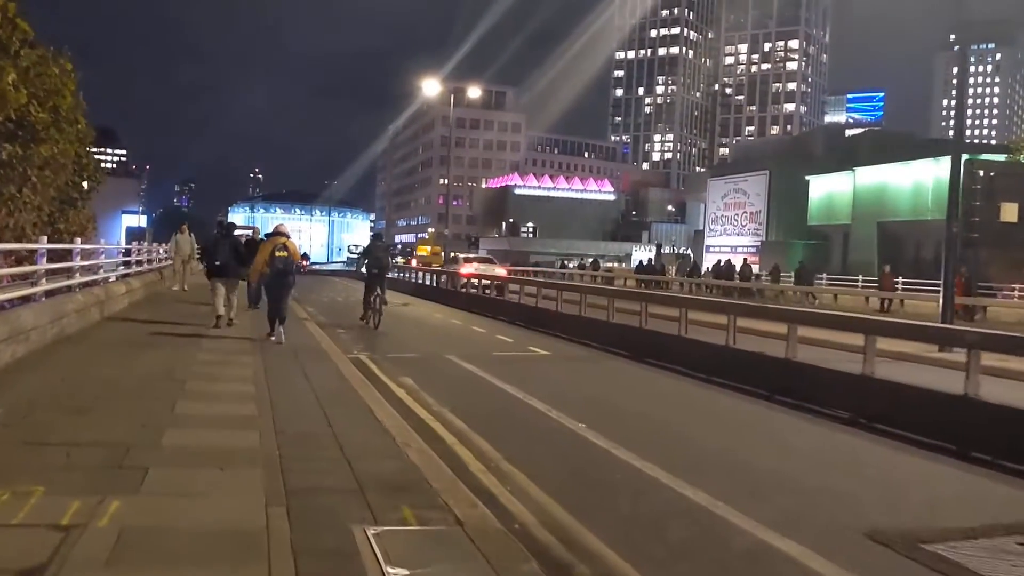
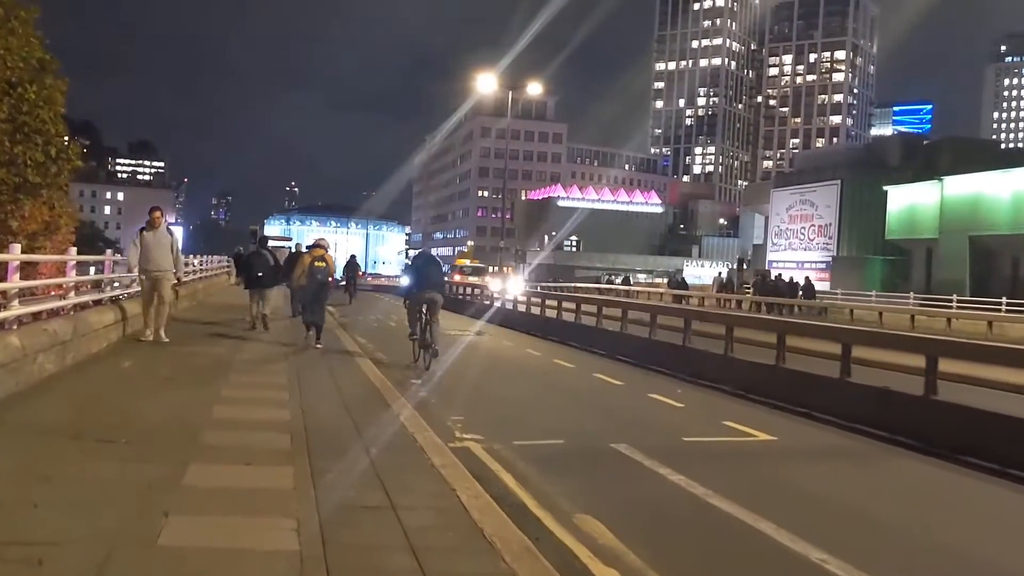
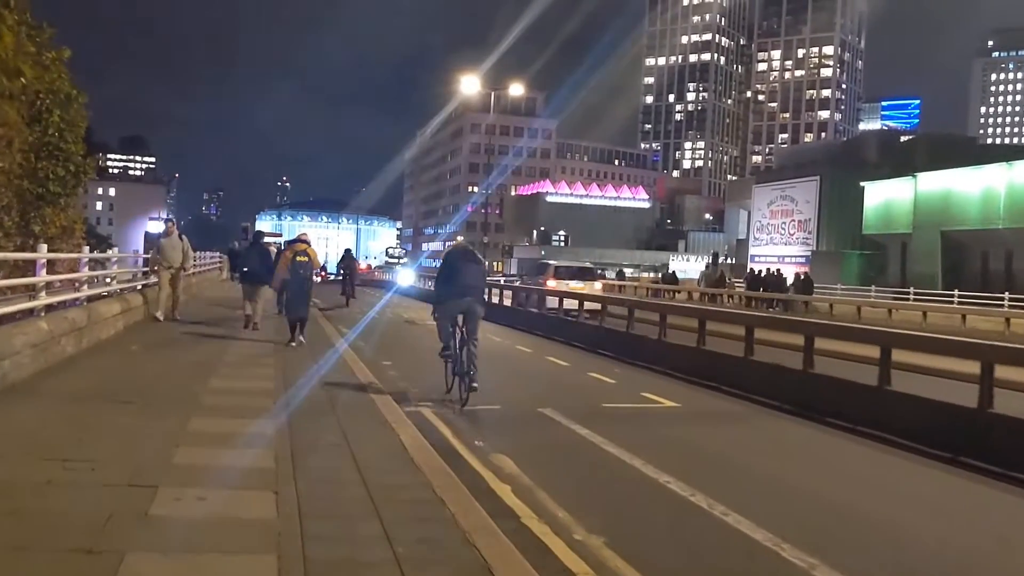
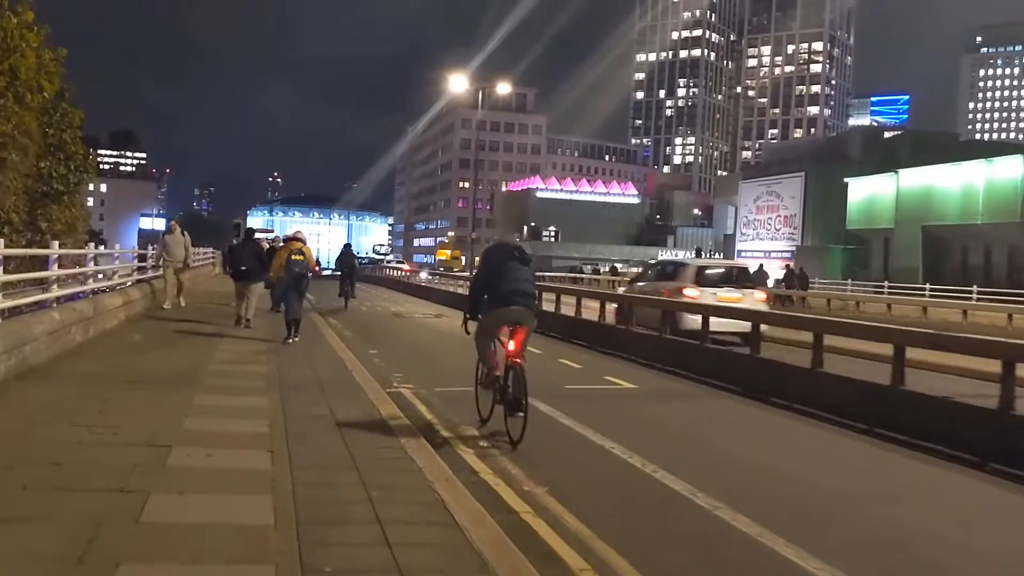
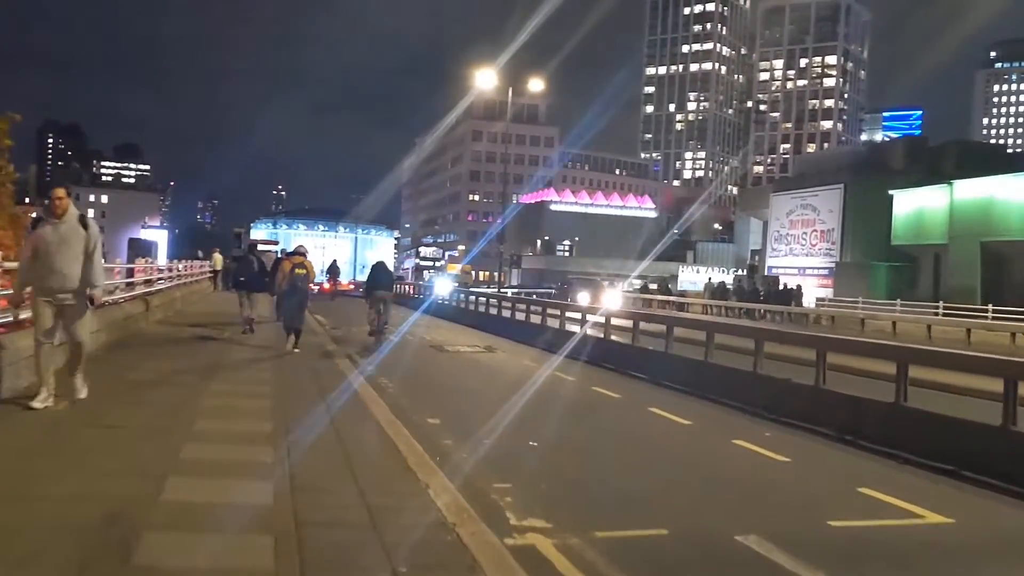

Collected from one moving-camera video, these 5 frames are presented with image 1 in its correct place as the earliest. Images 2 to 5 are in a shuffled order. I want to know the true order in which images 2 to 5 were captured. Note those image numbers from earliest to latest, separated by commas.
4, 3, 2, 5
